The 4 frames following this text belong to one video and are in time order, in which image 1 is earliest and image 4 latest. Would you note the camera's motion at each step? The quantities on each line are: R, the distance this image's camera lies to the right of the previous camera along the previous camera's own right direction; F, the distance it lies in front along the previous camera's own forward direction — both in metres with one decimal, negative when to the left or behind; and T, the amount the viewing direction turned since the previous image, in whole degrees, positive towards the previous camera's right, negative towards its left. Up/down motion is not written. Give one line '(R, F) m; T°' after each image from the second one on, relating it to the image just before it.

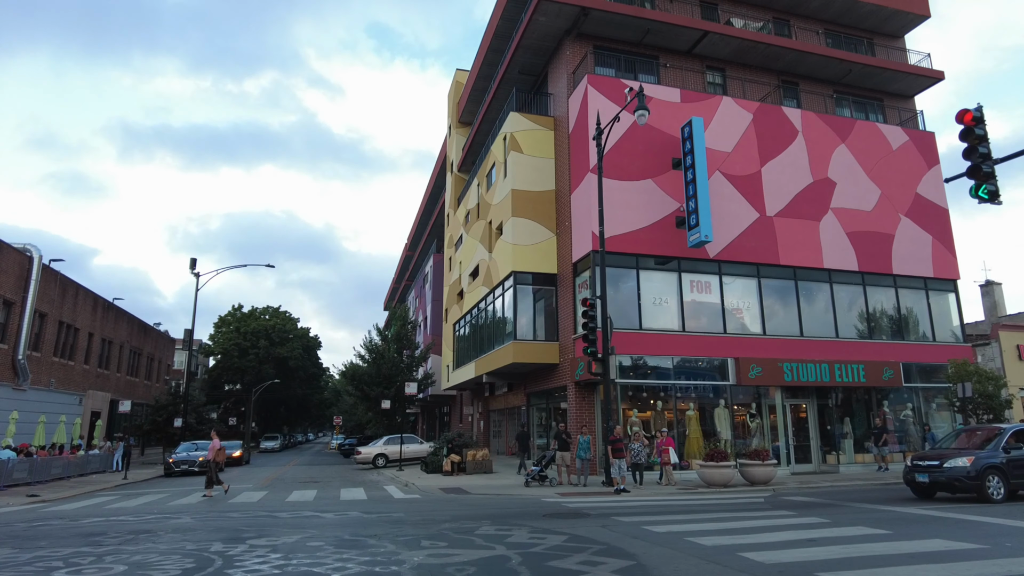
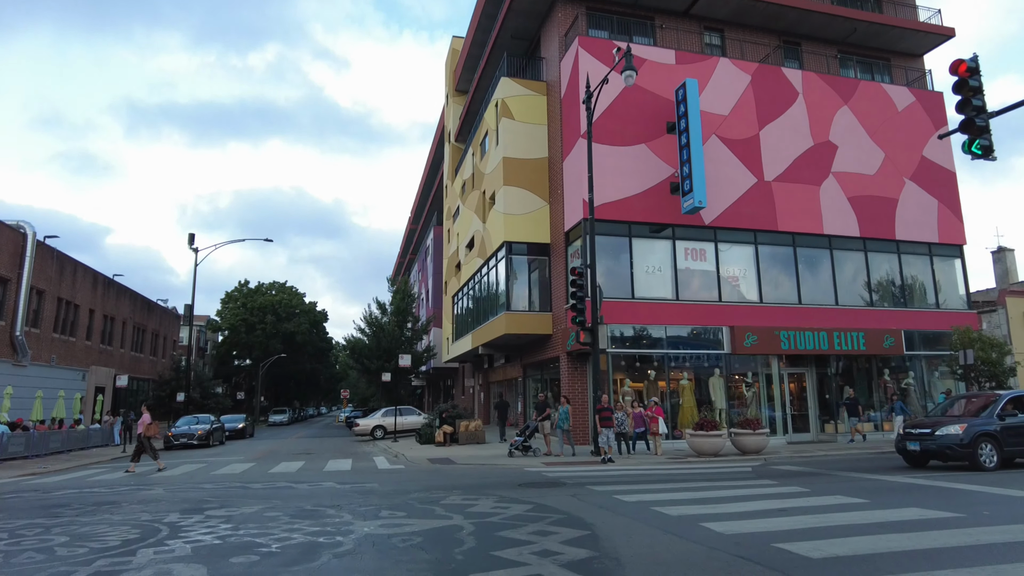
(+0.8, +0.4) m; -1°
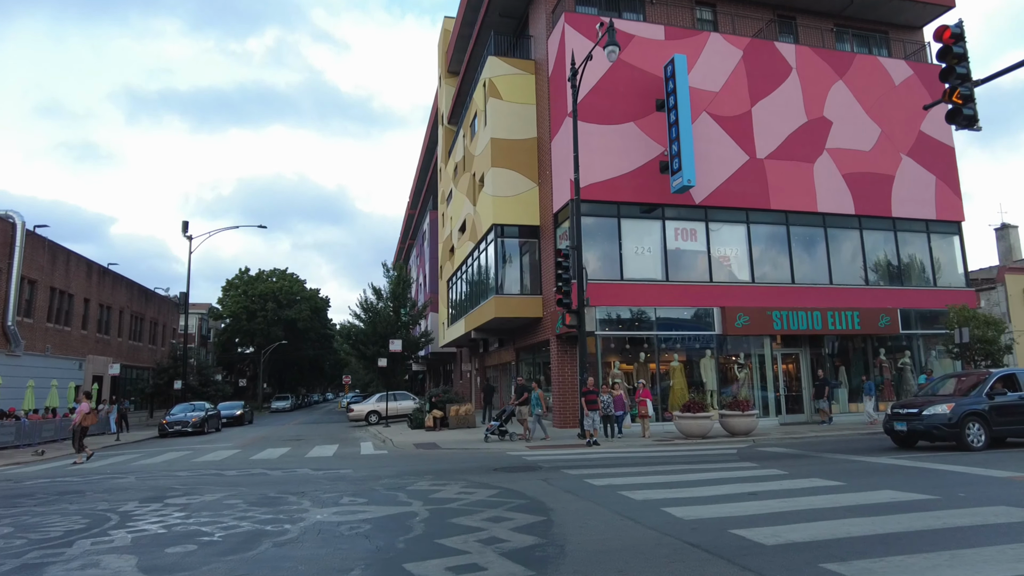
(+0.6, +0.3) m; -1°
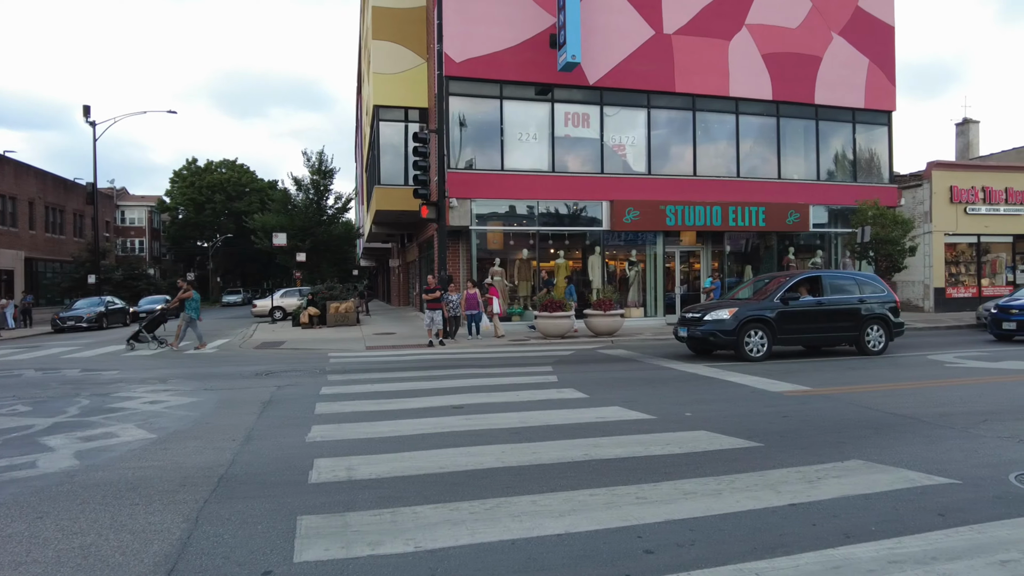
(+3.7, +1.4) m; 0°
